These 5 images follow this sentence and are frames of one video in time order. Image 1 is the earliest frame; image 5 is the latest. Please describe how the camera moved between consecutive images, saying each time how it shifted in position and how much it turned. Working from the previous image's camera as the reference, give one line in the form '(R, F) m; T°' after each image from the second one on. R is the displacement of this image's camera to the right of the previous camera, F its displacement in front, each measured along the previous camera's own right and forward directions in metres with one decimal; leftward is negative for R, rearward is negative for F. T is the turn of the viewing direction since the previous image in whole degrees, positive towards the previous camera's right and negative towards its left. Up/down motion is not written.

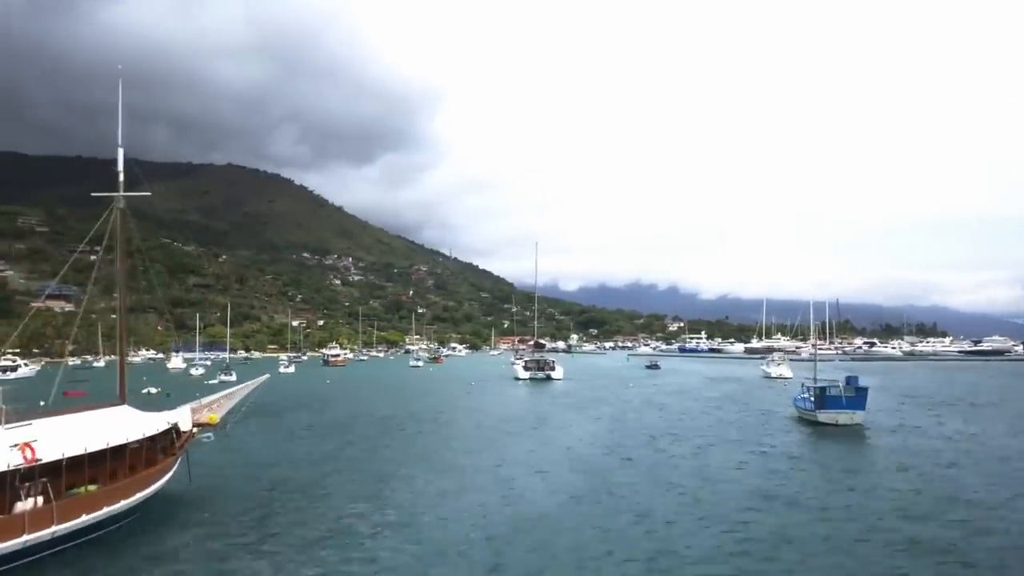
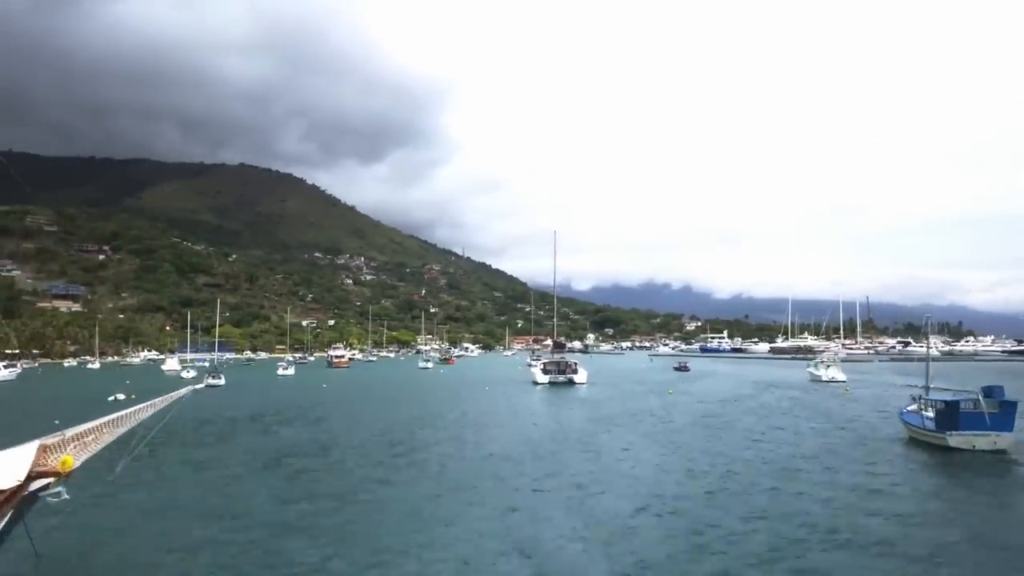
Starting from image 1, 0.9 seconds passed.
(-0.2, +5.0) m; -1°
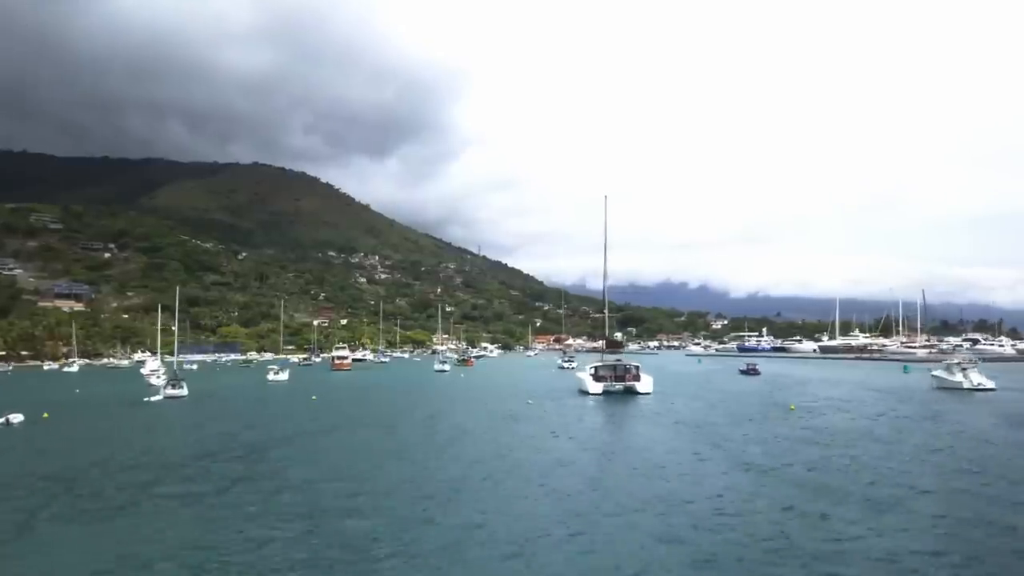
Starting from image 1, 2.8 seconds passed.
(-1.1, +9.7) m; -1°
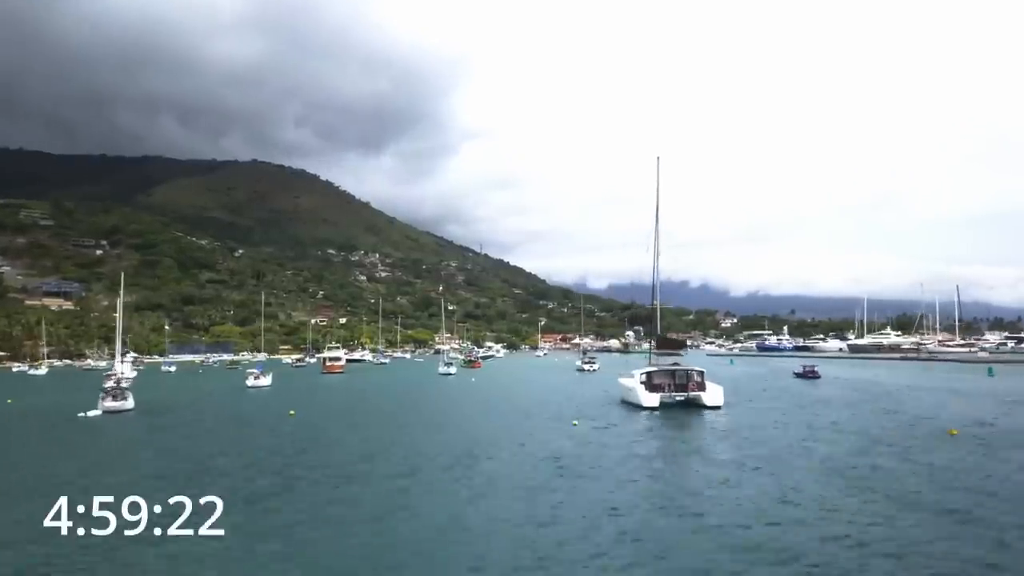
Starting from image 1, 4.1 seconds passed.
(-0.9, +7.0) m; 0°
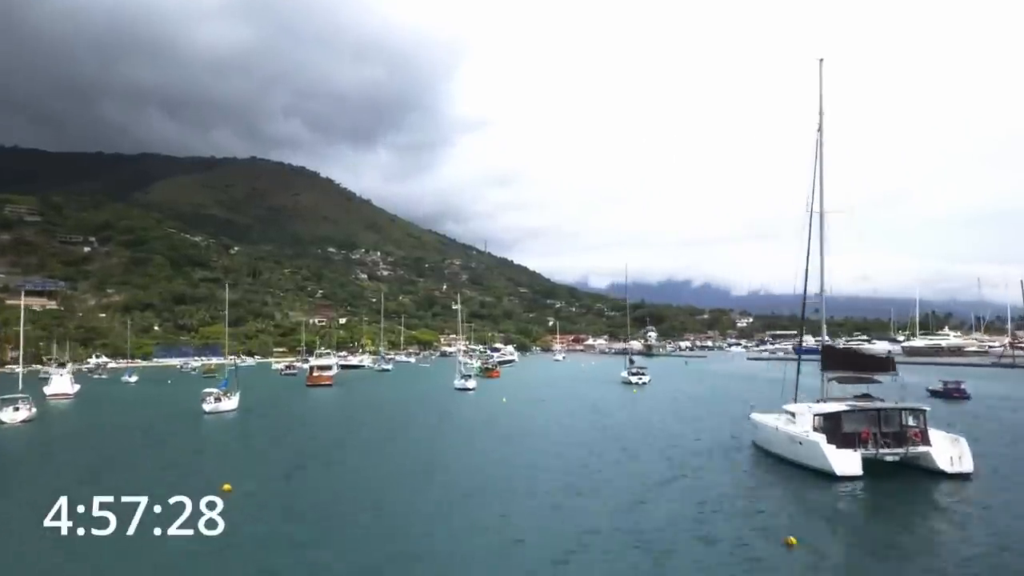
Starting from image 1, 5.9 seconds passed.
(-1.7, +10.6) m; 0°
